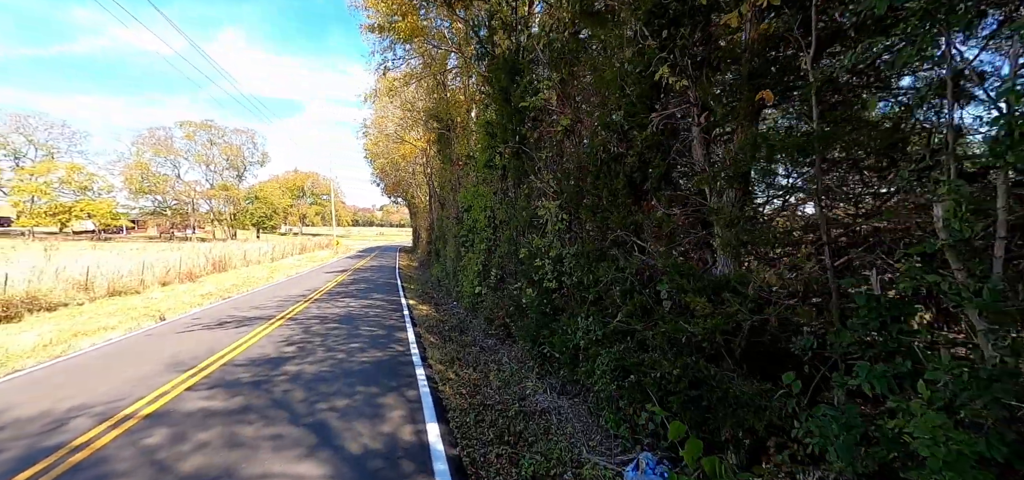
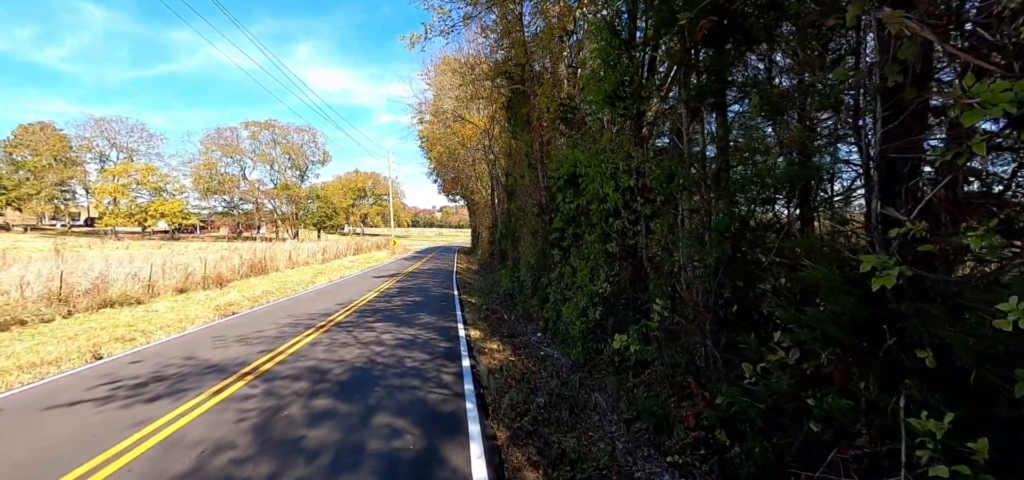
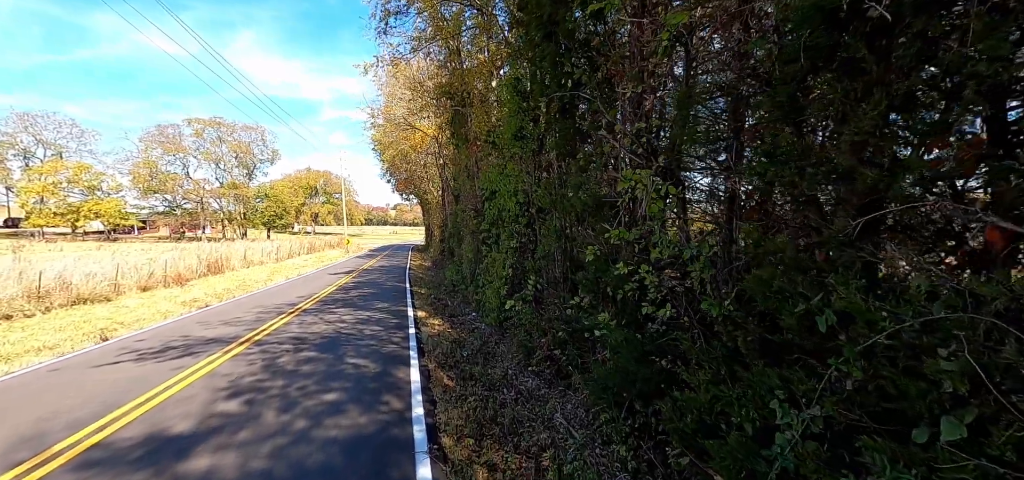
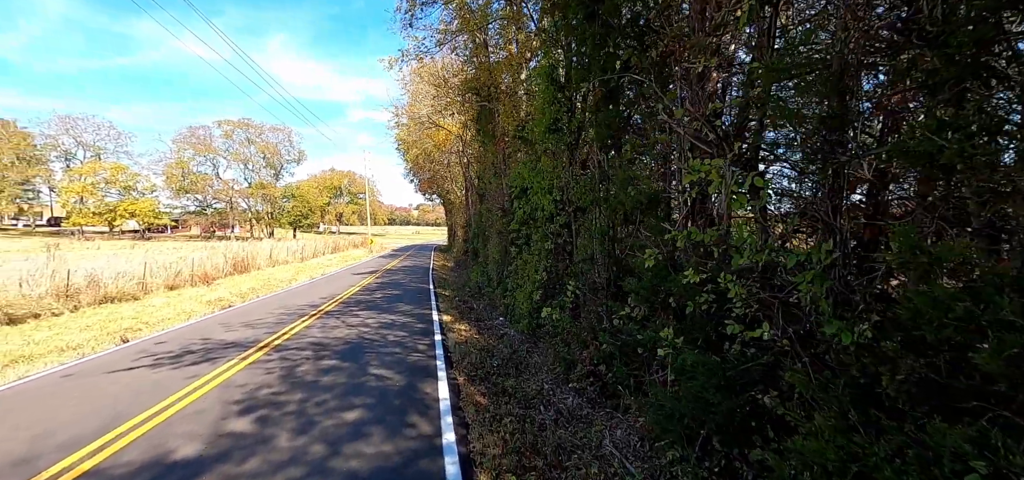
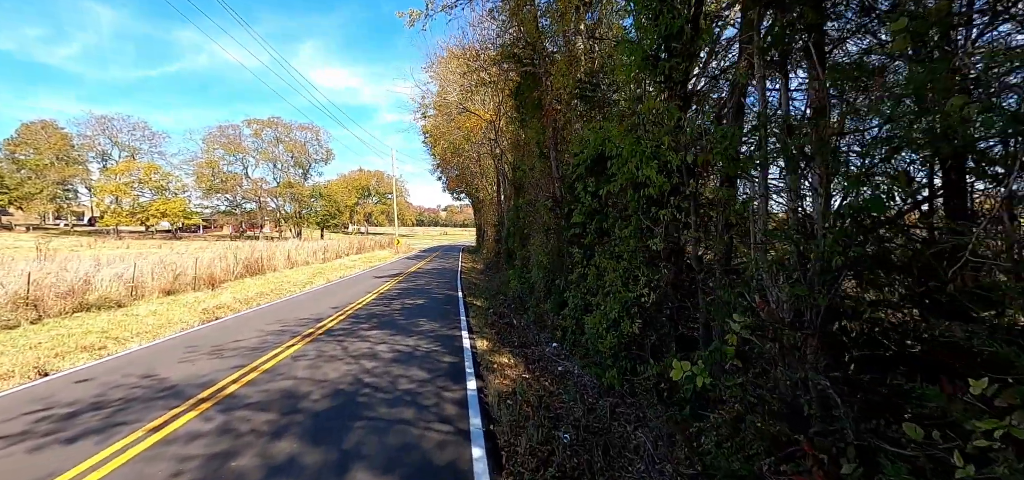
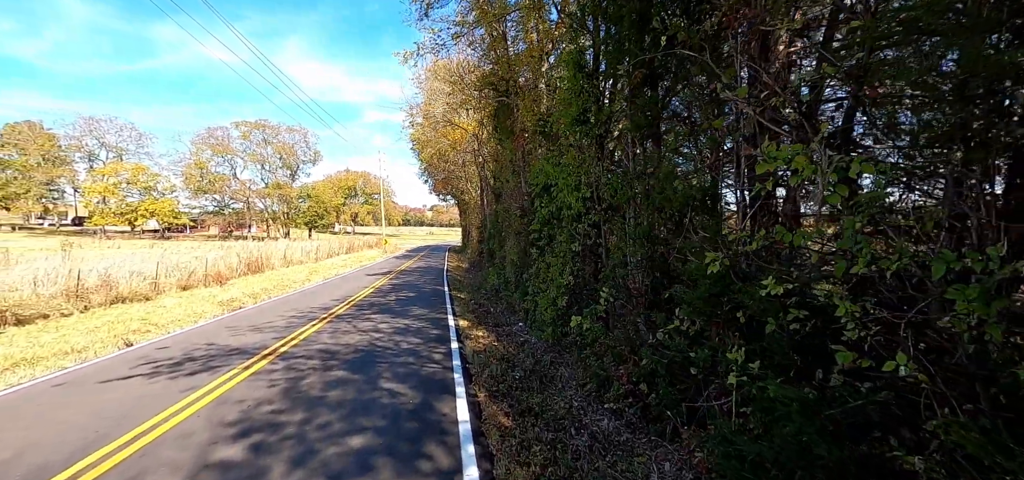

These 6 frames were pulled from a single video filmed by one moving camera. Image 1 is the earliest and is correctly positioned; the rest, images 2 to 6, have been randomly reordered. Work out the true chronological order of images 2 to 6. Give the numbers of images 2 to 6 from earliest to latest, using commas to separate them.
3, 4, 6, 2, 5
